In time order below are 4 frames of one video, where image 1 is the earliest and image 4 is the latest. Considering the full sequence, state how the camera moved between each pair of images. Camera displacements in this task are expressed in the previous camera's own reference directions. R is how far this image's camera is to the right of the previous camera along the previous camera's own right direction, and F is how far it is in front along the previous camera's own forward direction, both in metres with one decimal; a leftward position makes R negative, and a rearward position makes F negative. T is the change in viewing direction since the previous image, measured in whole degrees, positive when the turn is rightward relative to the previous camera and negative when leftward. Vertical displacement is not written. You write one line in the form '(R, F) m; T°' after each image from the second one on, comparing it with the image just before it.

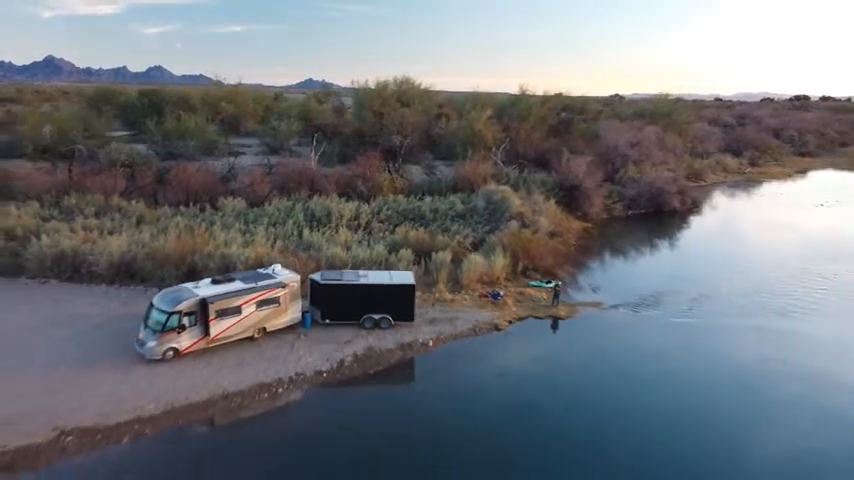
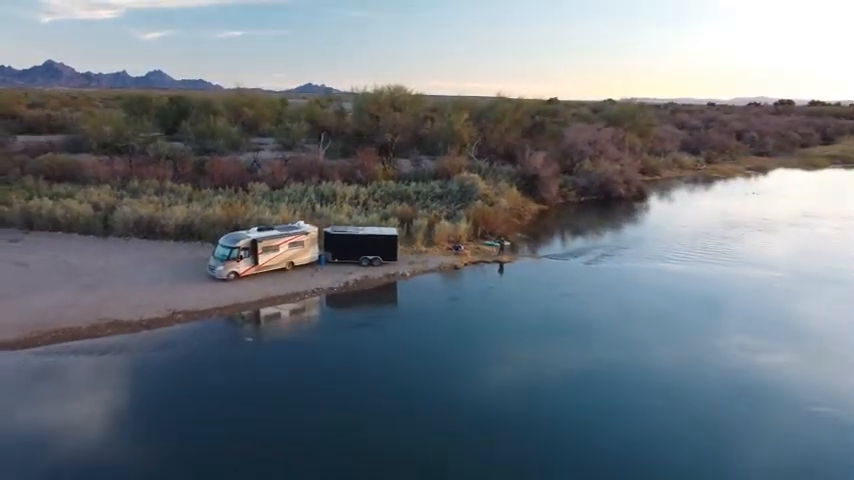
(+0.6, -5.6) m; 0°
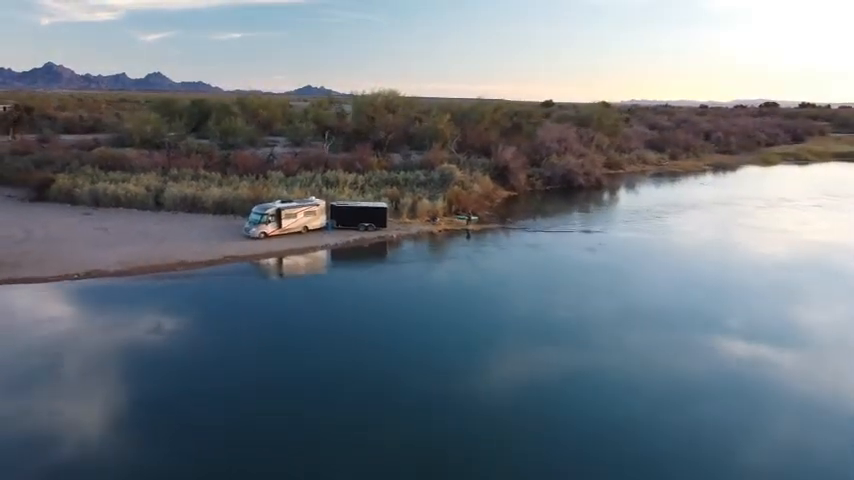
(+0.6, -5.8) m; 0°
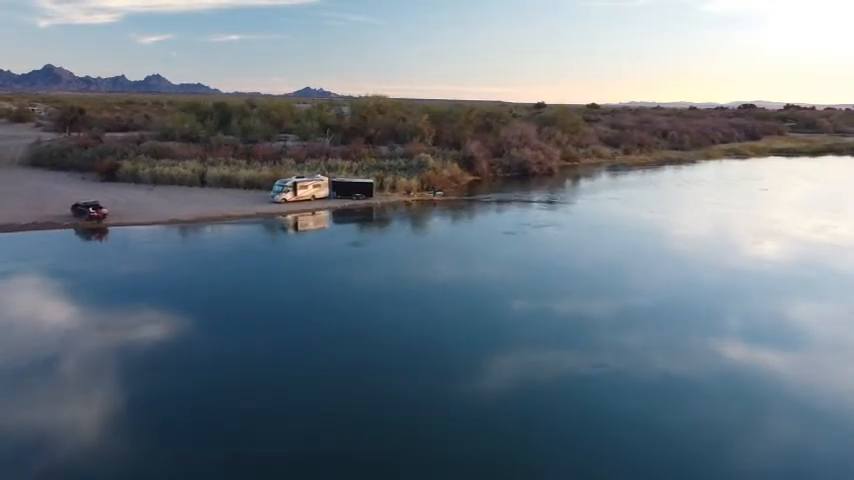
(+1.2, -9.0) m; 0°
